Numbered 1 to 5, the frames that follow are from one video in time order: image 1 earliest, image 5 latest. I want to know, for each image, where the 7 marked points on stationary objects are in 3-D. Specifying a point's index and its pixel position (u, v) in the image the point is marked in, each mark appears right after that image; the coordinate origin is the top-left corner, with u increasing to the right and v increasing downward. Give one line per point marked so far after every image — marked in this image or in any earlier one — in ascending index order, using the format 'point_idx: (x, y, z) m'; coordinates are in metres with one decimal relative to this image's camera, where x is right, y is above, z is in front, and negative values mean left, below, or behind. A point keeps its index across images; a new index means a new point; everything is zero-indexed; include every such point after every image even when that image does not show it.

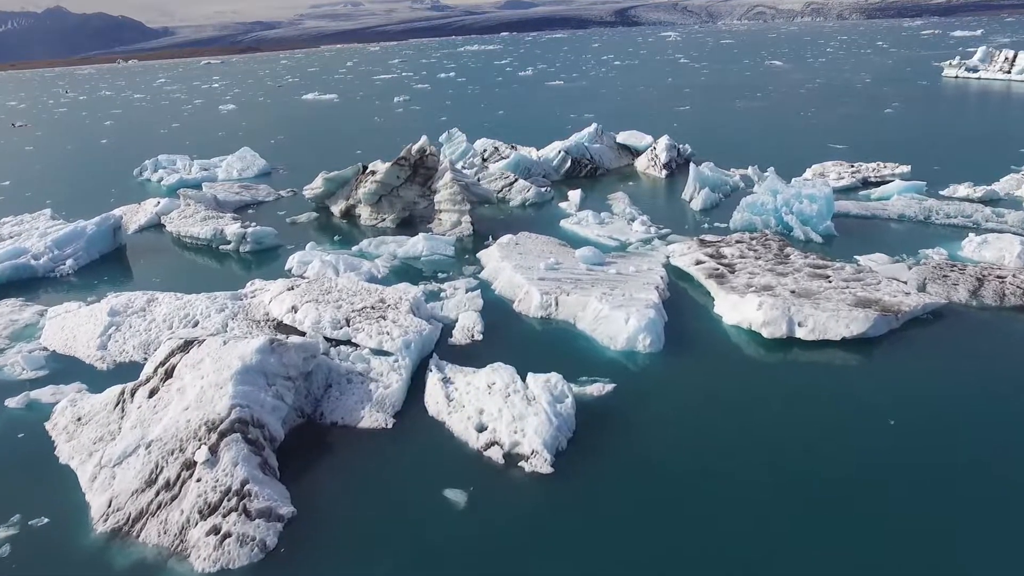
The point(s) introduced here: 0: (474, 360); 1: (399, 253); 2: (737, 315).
0: (-0.6, -1.2, +12.0) m
1: (-2.6, +0.8, +17.5) m
2: (+3.9, -0.5, +13.1) m
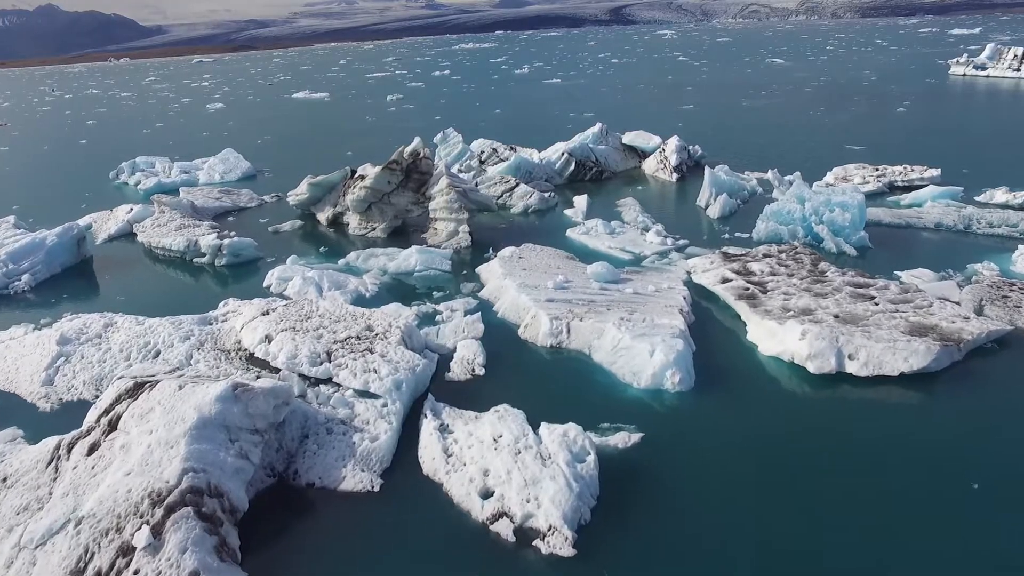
0: (-0.5, -1.6, +10.4) m
1: (-2.6, +0.4, +15.9) m
2: (+4.0, -0.9, +11.5) m
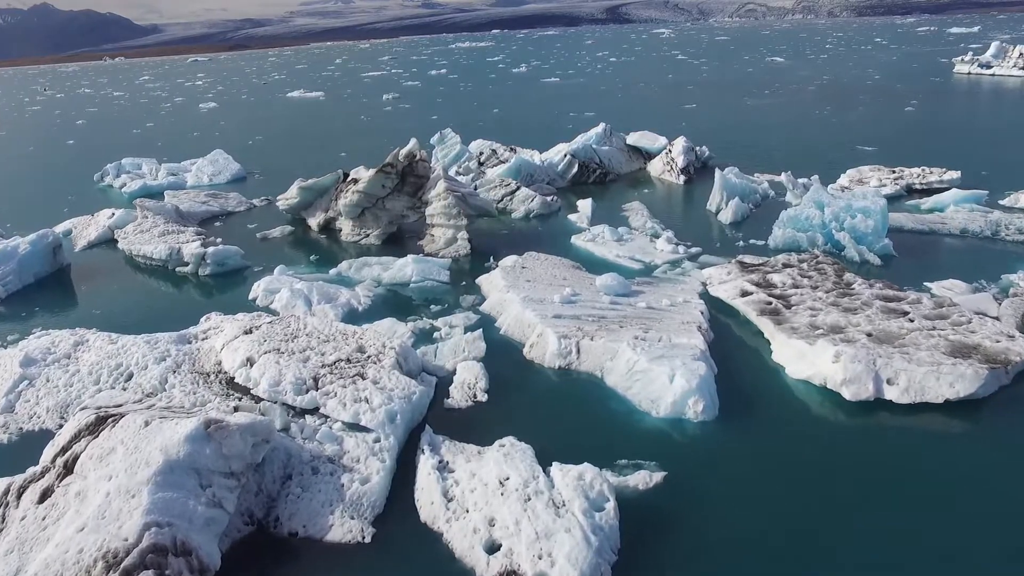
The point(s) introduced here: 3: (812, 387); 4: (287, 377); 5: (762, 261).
0: (-0.4, -1.9, +9.4) m
1: (-2.5, +0.2, +14.9) m
2: (+4.1, -1.1, +10.5) m
3: (+4.1, -1.4, +10.3) m
4: (-2.9, -1.1, +9.6) m
5: (+4.8, +0.5, +14.5) m
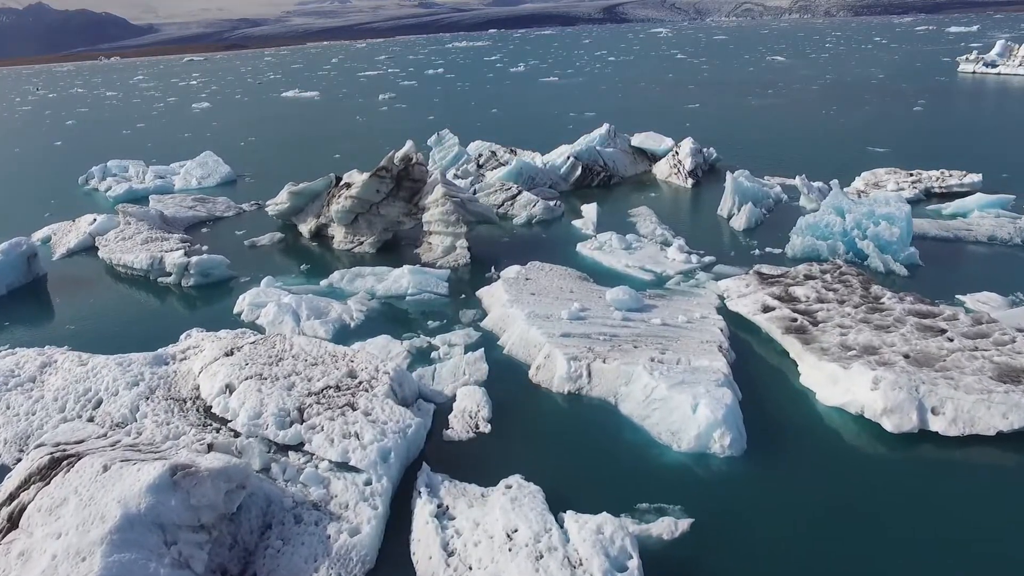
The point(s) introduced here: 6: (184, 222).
0: (-0.4, -2.1, +8.5) m
1: (-2.5, 0.0, +14.0) m
2: (+4.2, -1.3, +9.6) m
3: (+4.2, -1.6, +9.4) m
4: (-2.8, -1.4, +8.7) m
5: (+4.9, +0.3, +13.6) m
6: (-8.6, +1.7, +19.7) m
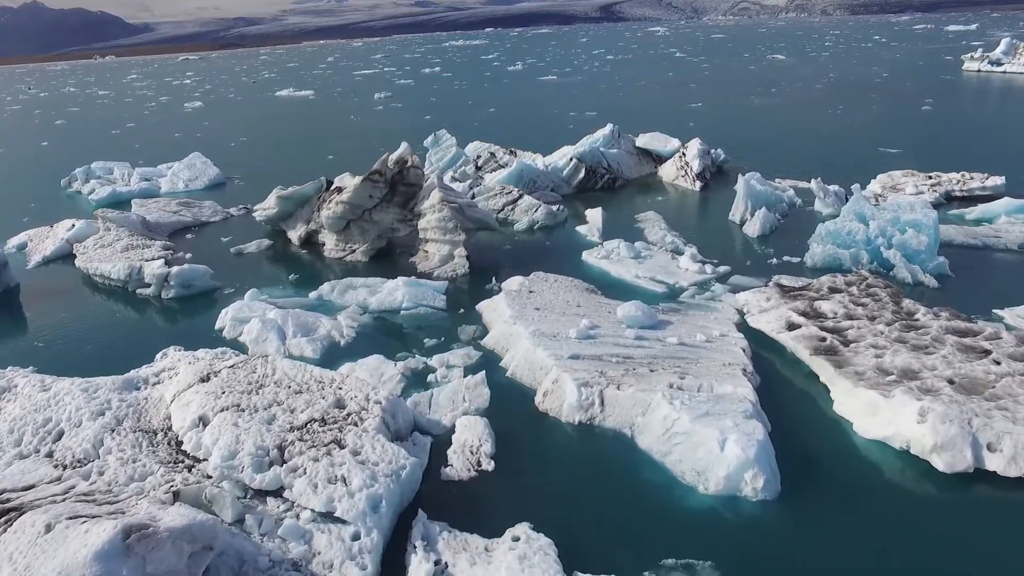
0: (-0.3, -2.3, +7.5) m
1: (-2.4, -0.3, +13.0) m
2: (+4.2, -1.5, +8.7) m
3: (+4.2, -1.8, +8.5) m
4: (-2.7, -1.6, +7.7) m
5: (+4.9, +0.1, +12.7) m
6: (-8.6, +1.5, +18.7) m
